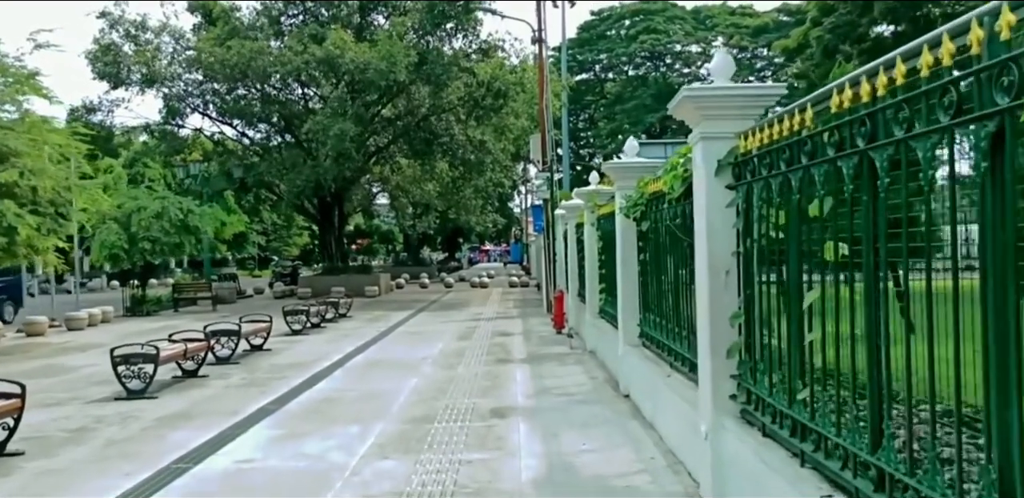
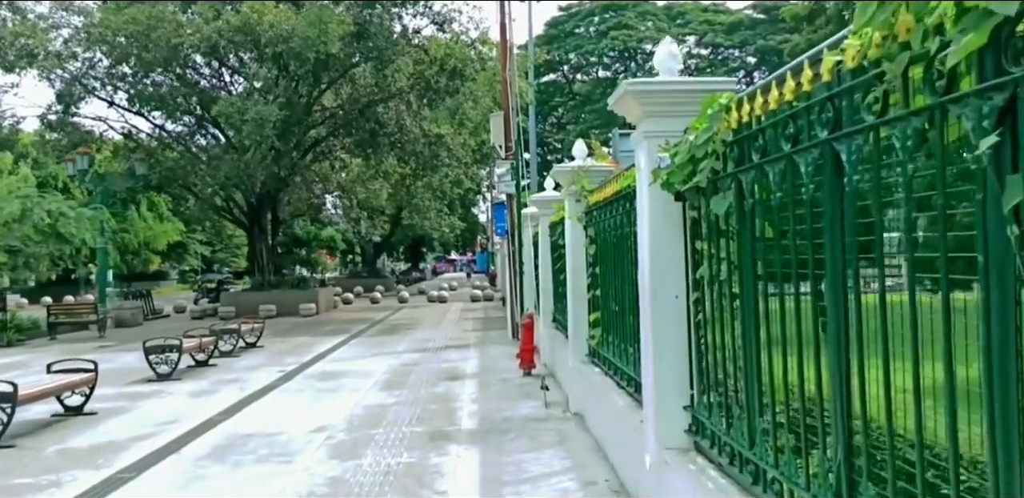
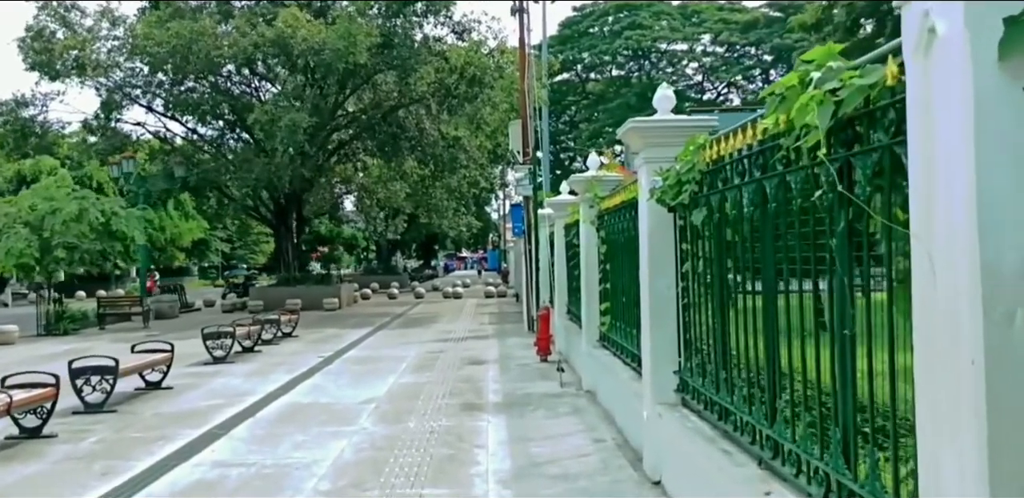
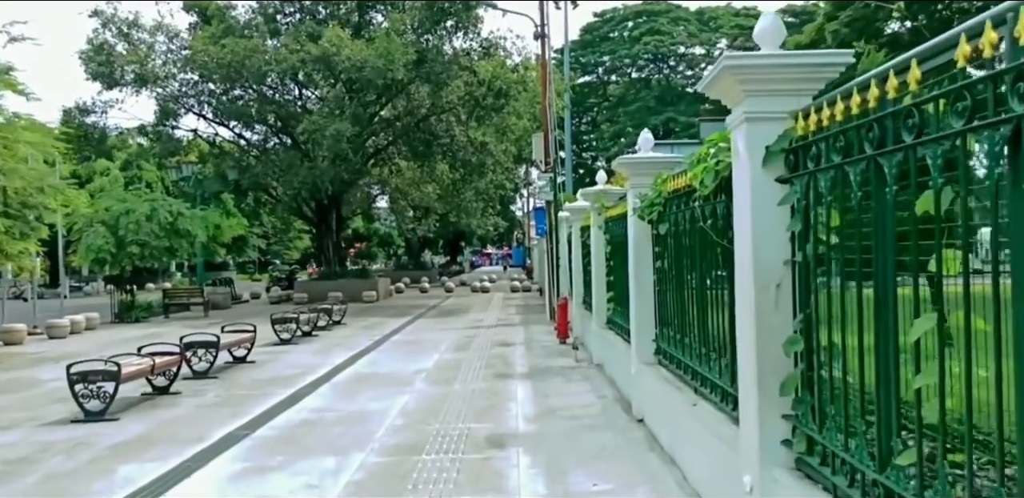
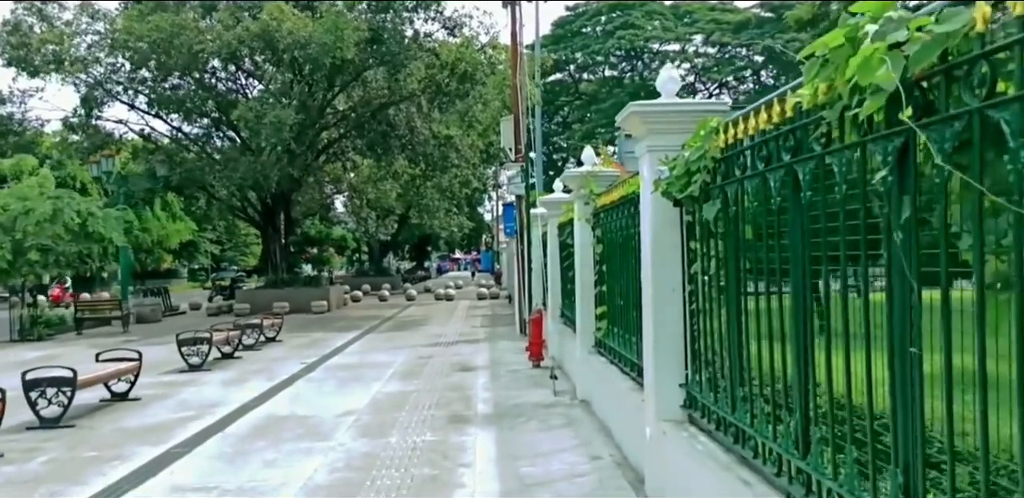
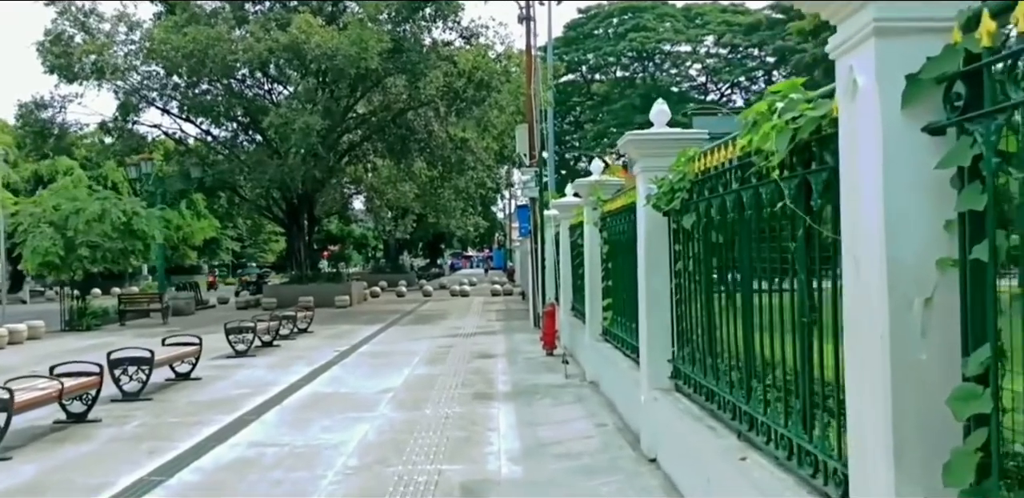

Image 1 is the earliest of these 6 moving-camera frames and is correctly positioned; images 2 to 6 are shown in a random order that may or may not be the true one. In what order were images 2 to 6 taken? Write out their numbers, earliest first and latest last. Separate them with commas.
4, 6, 3, 5, 2
